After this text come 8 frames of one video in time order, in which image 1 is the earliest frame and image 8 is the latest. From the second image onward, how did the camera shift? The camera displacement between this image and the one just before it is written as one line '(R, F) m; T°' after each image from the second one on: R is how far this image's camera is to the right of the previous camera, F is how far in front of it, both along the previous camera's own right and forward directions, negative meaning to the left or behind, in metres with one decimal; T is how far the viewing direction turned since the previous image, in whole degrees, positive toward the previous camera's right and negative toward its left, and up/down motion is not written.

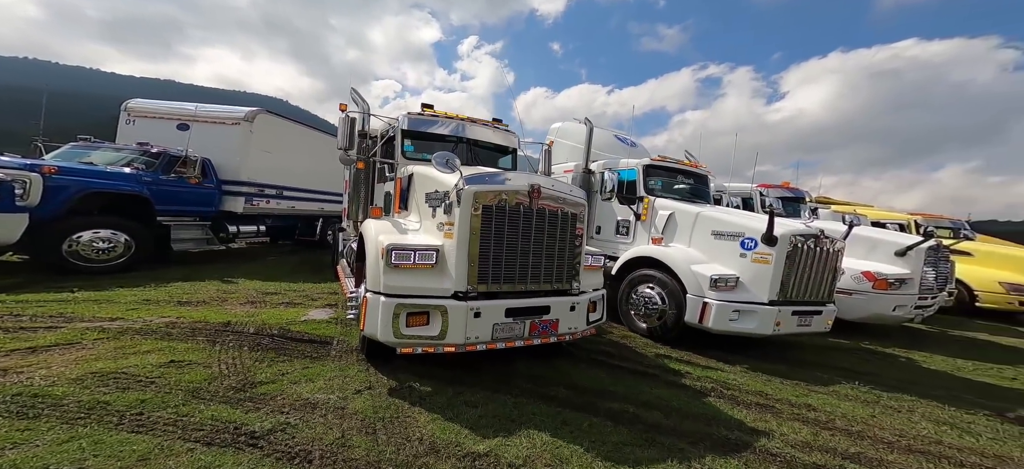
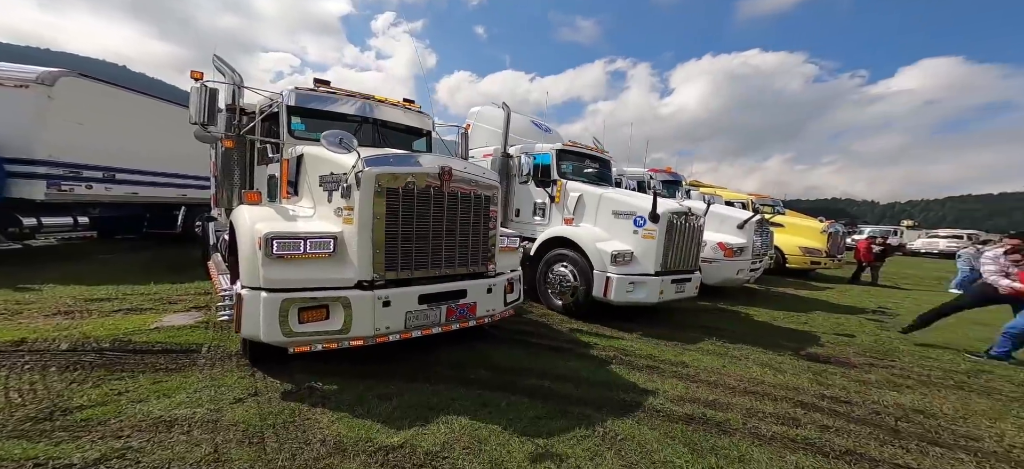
(+0.1, 0.0) m; +10°
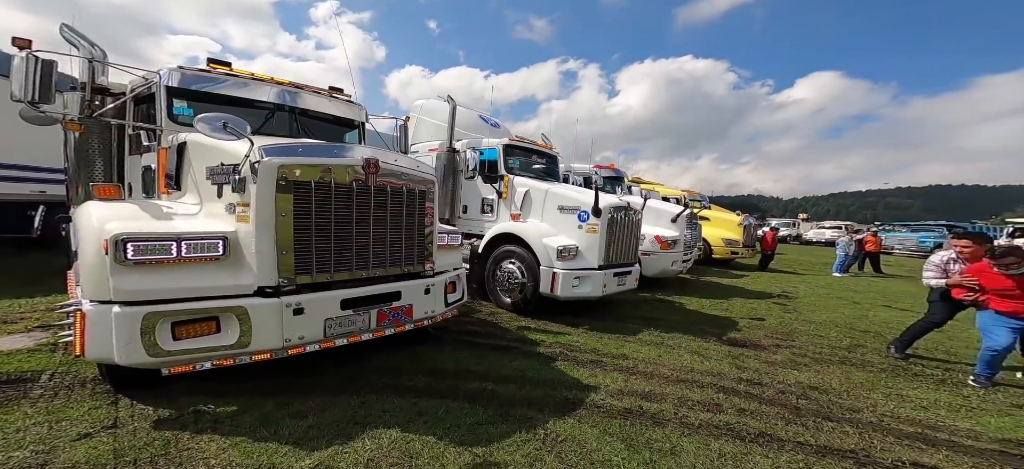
(+0.1, +0.1) m; +6°
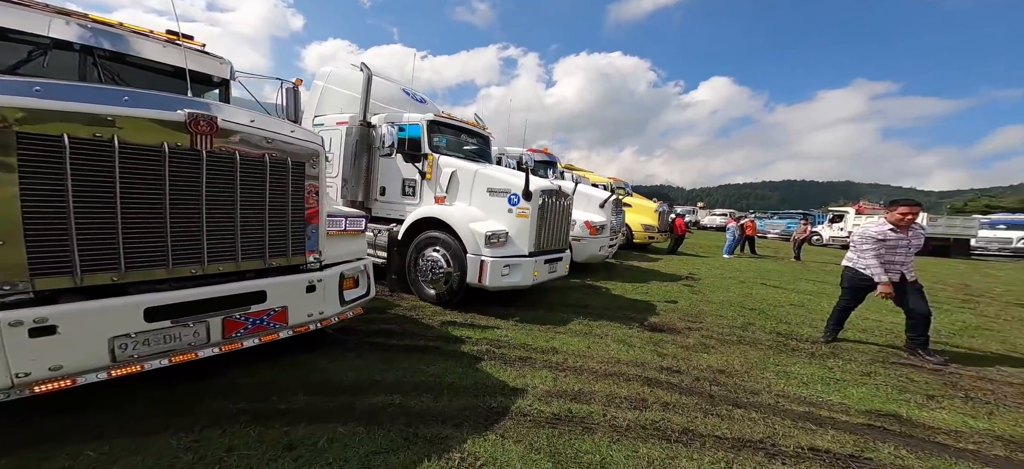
(+0.1, +0.4) m; +9°
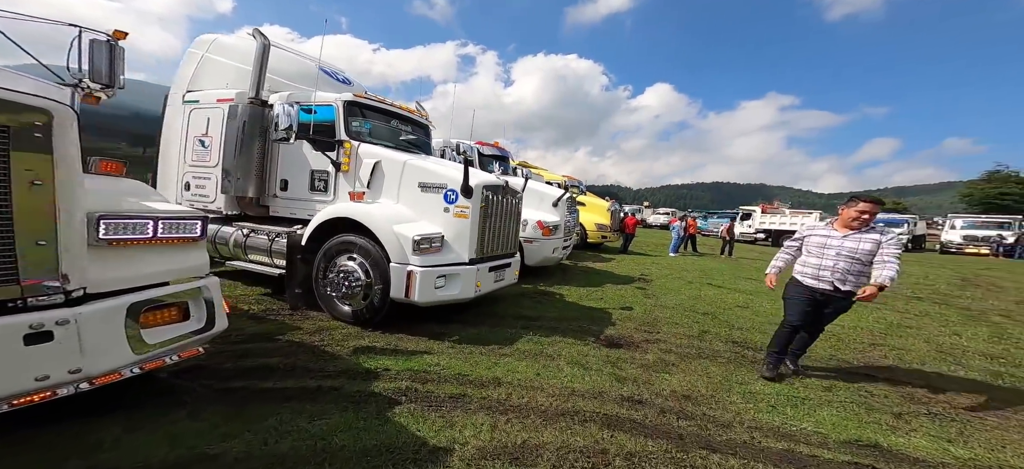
(+0.2, +0.7) m; +6°
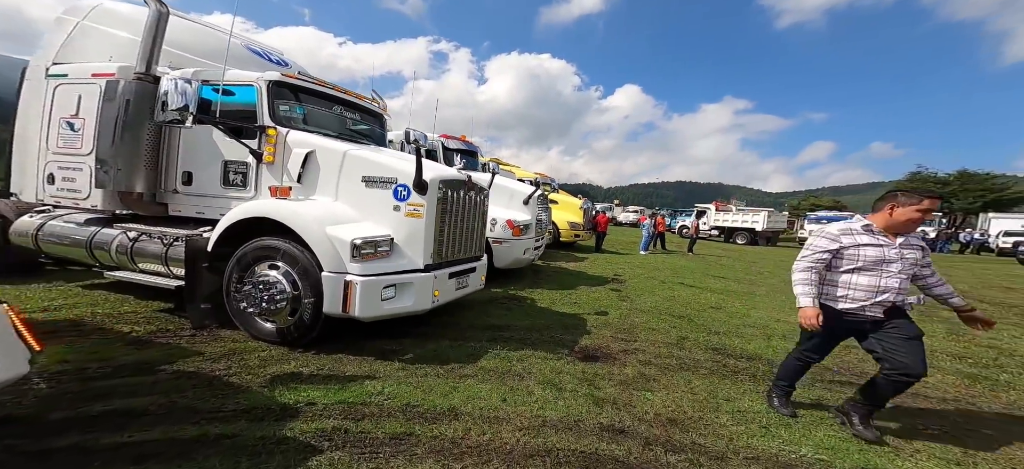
(+0.1, +0.5) m; +4°
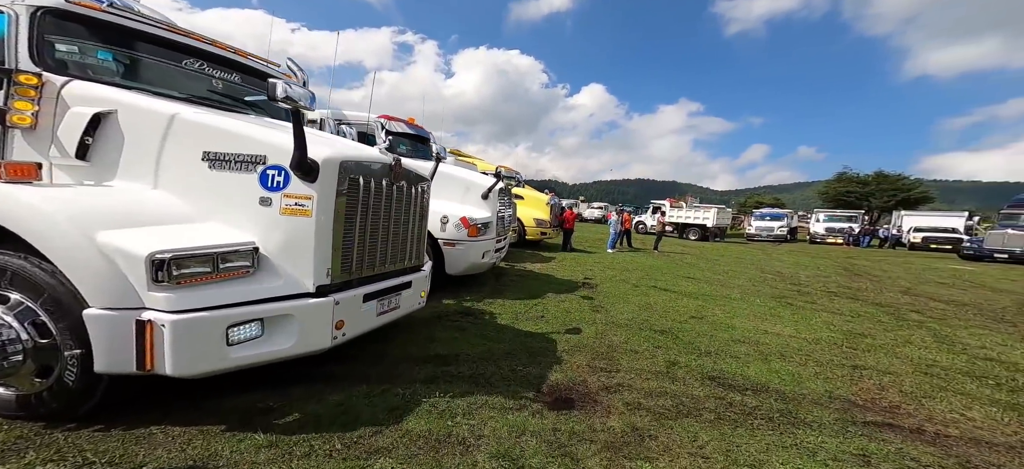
(+0.2, +1.2) m; +5°
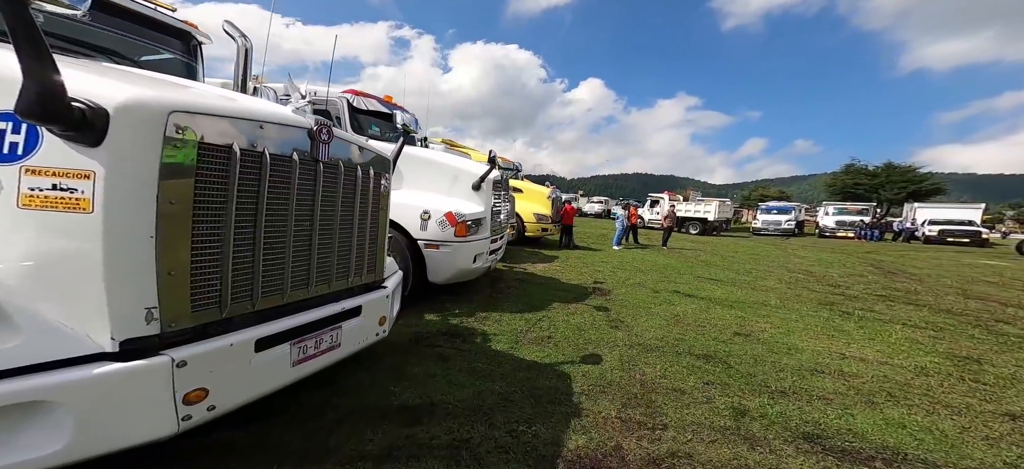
(0.0, +1.2) m; 0°
